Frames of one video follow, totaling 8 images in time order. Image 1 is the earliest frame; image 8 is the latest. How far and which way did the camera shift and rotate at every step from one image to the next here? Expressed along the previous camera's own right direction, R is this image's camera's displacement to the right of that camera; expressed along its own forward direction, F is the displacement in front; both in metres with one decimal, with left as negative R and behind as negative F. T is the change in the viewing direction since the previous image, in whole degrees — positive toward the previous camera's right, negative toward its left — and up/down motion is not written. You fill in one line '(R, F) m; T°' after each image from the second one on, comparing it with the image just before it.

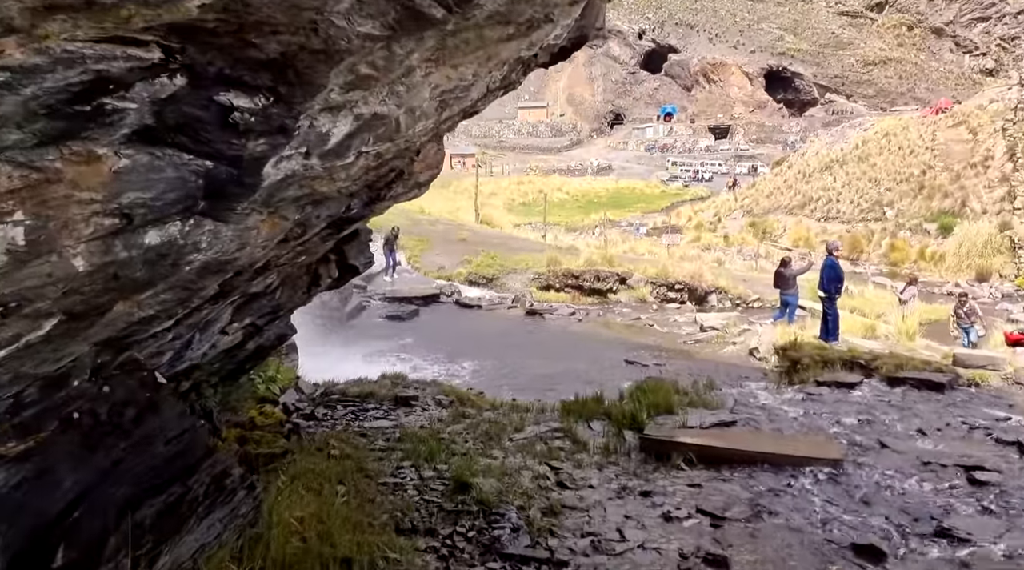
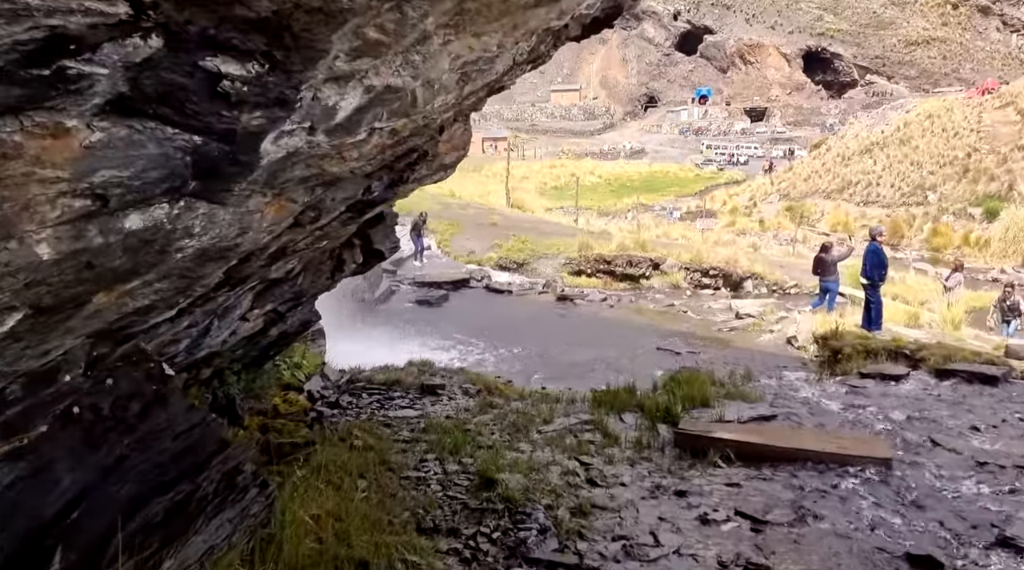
(0.0, +0.4) m; -2°
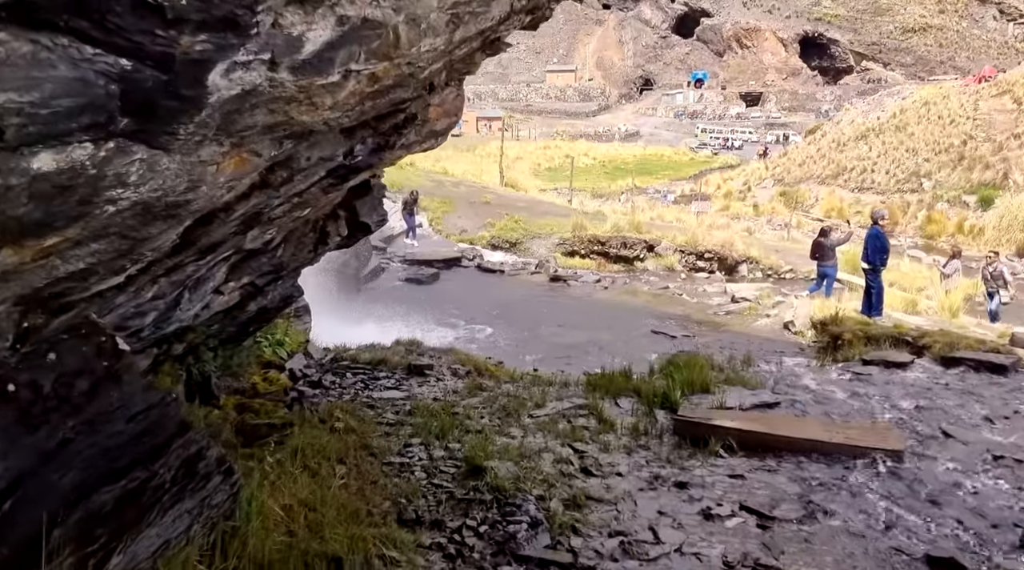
(0.0, +0.5) m; +1°
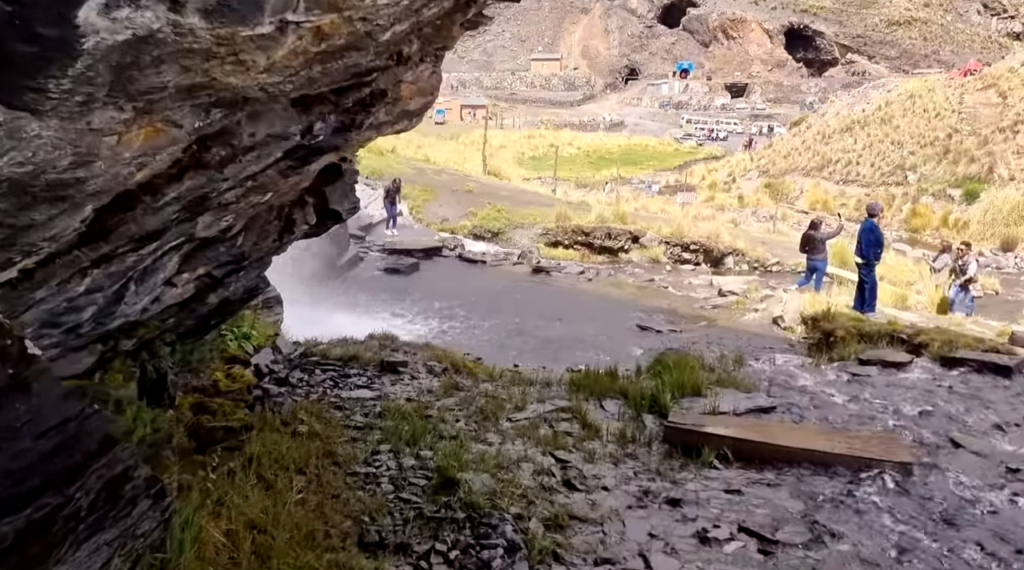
(0.0, +0.6) m; +1°
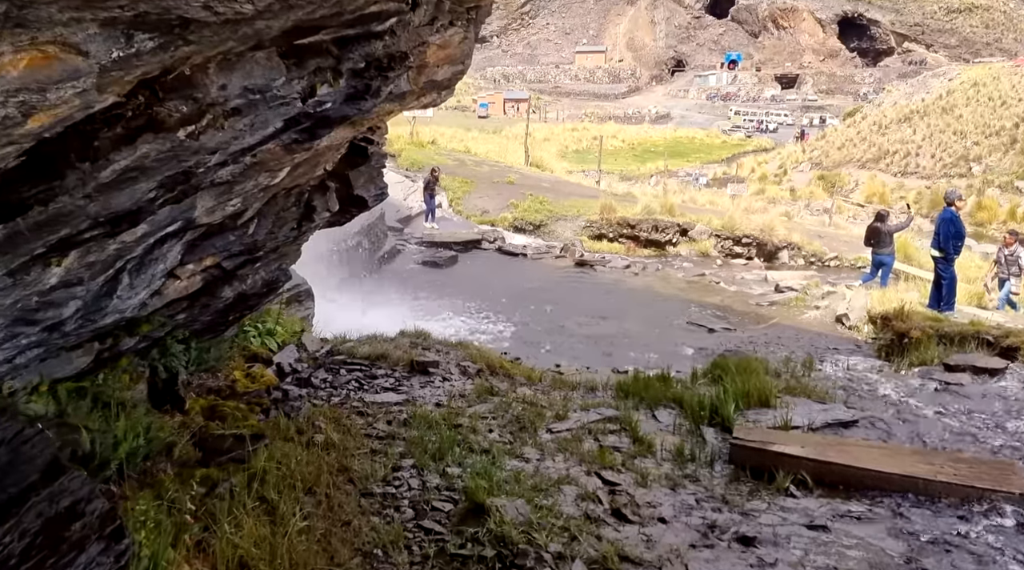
(0.0, +0.9) m; -3°
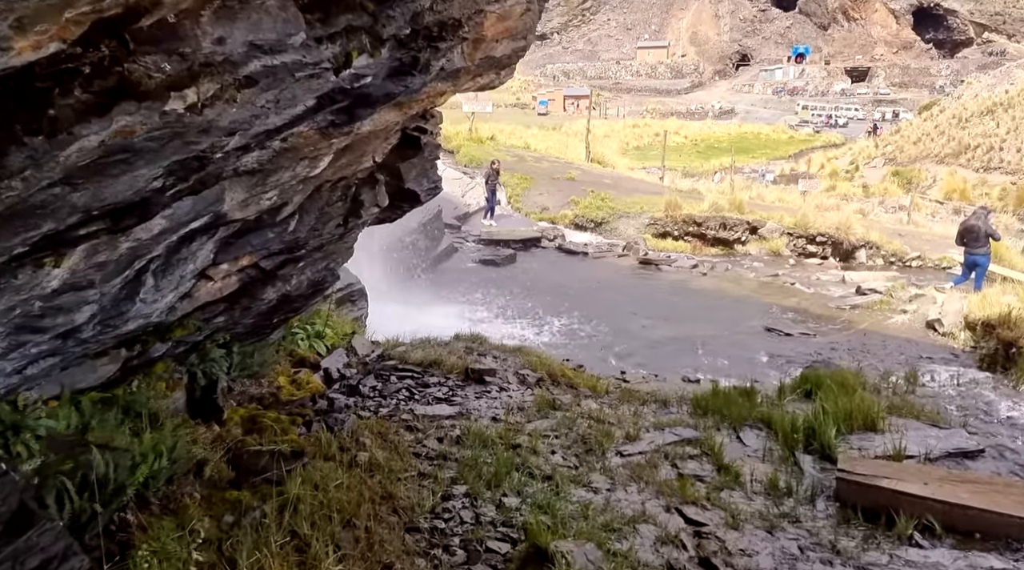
(-0.1, +0.8) m; -4°
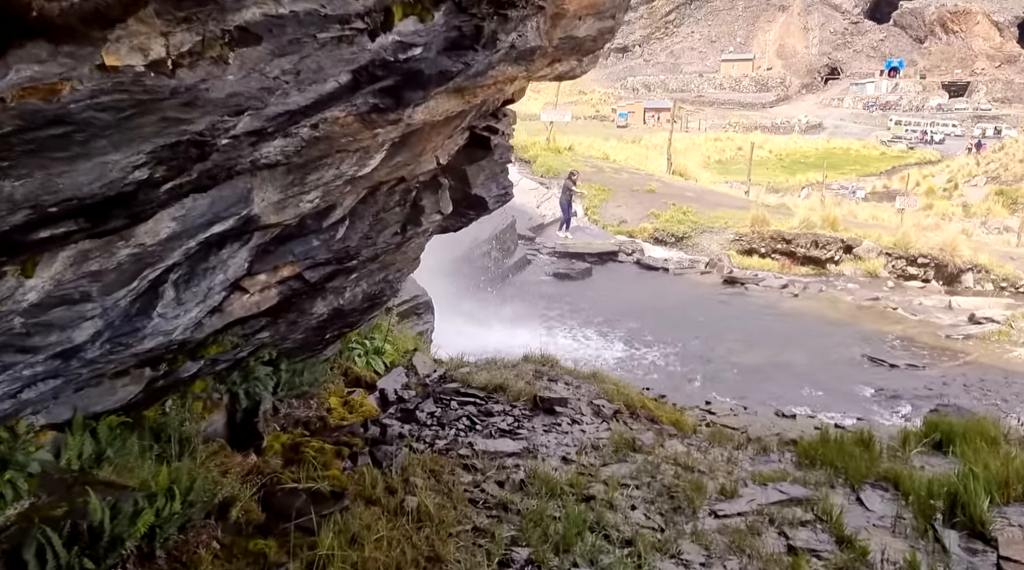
(0.0, +0.9) m; -5°
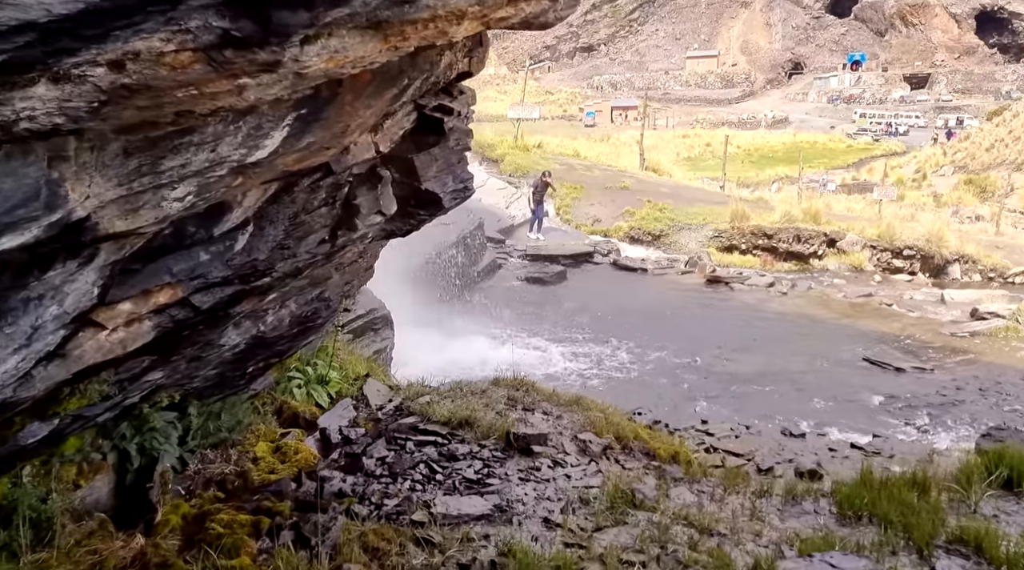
(+0.1, +1.4) m; +2°
